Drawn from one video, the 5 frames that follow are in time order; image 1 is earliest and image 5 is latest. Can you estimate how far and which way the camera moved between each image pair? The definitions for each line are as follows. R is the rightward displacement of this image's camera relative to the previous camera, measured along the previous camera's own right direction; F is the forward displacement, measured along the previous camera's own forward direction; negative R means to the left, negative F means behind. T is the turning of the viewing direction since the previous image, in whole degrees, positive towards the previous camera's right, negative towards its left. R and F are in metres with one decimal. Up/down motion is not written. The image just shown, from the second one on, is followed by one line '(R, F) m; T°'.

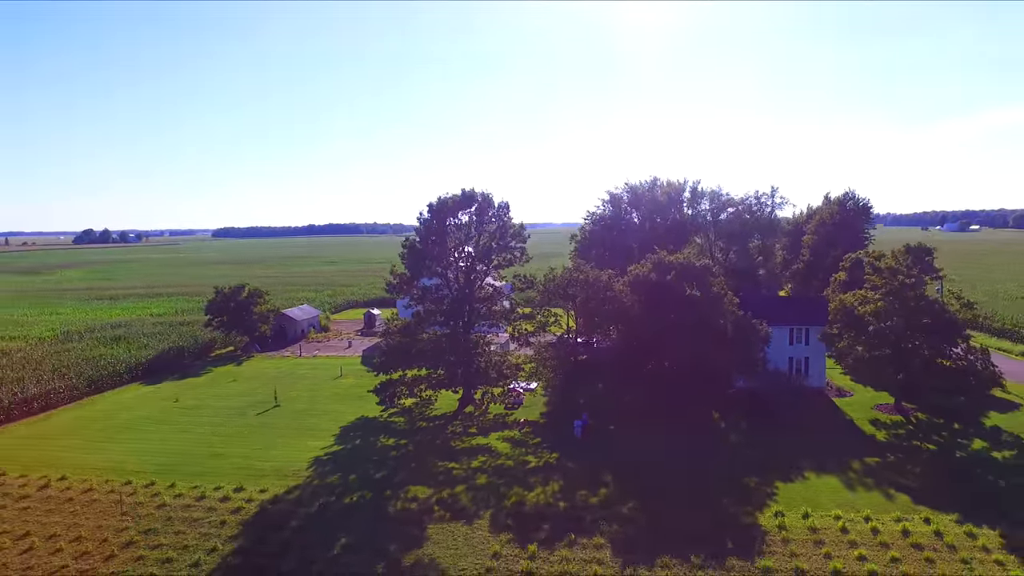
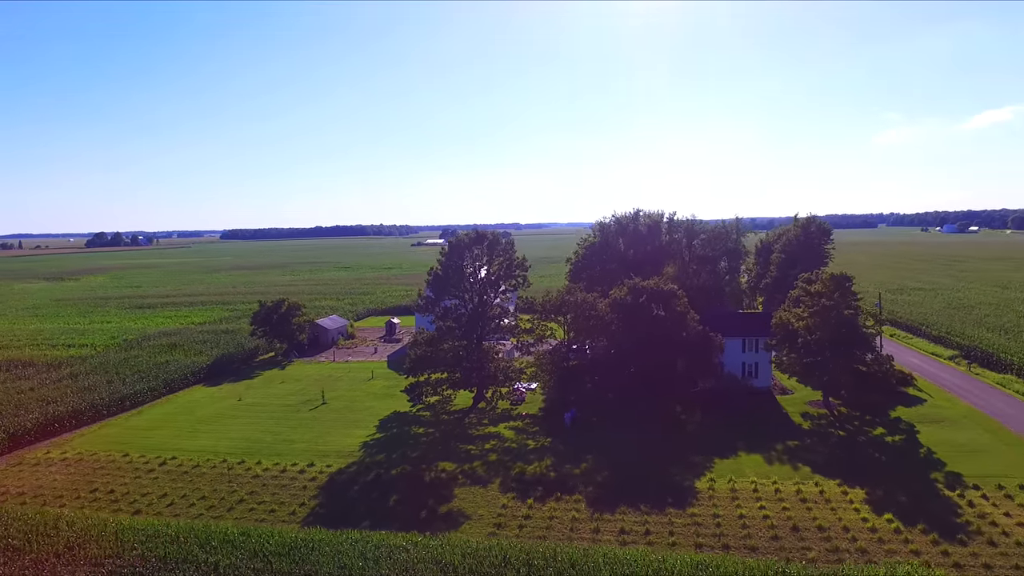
(+0.1, -5.3) m; 0°
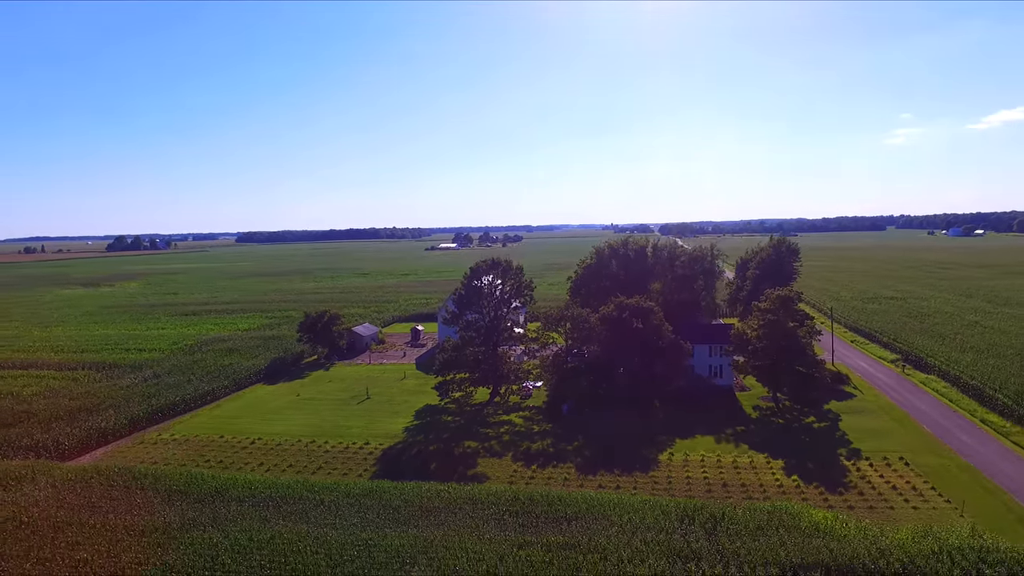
(+0.1, -6.5) m; -1°
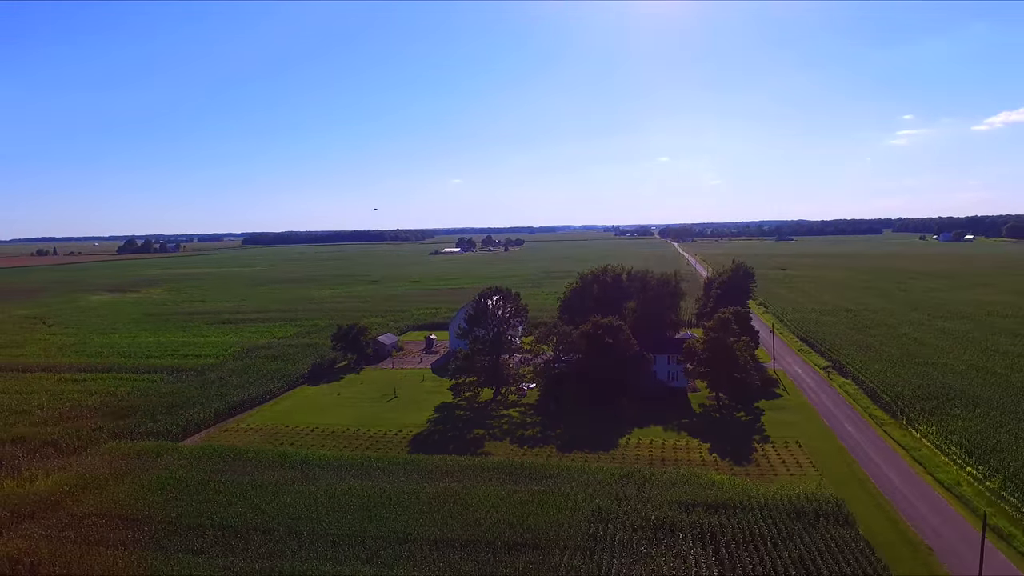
(+0.3, -8.9) m; 0°
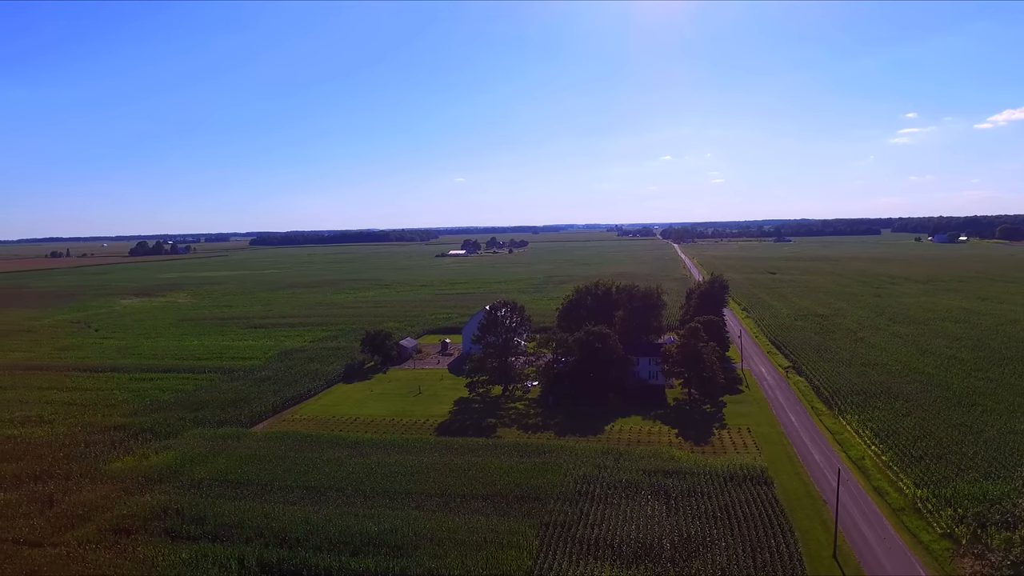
(-0.2, -8.3) m; 0°
